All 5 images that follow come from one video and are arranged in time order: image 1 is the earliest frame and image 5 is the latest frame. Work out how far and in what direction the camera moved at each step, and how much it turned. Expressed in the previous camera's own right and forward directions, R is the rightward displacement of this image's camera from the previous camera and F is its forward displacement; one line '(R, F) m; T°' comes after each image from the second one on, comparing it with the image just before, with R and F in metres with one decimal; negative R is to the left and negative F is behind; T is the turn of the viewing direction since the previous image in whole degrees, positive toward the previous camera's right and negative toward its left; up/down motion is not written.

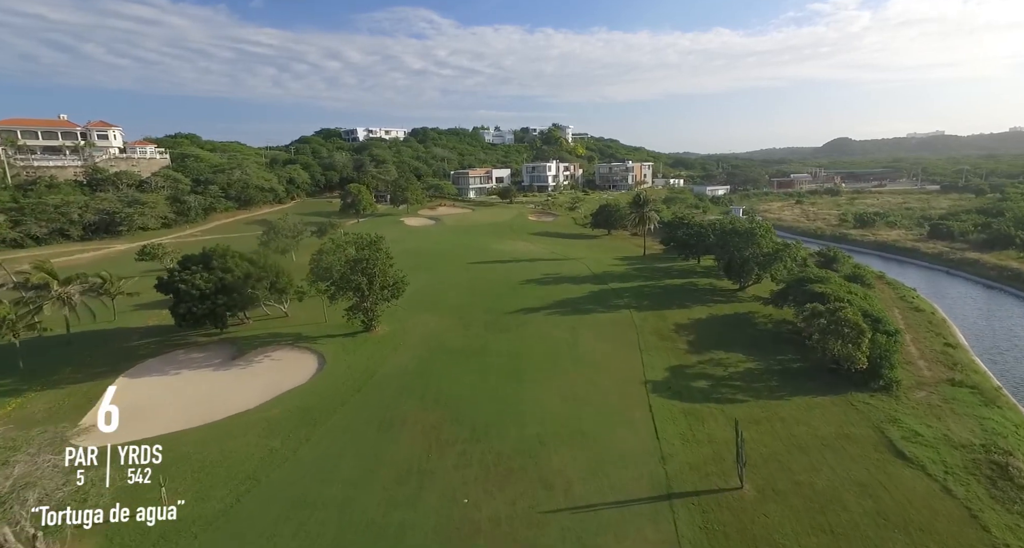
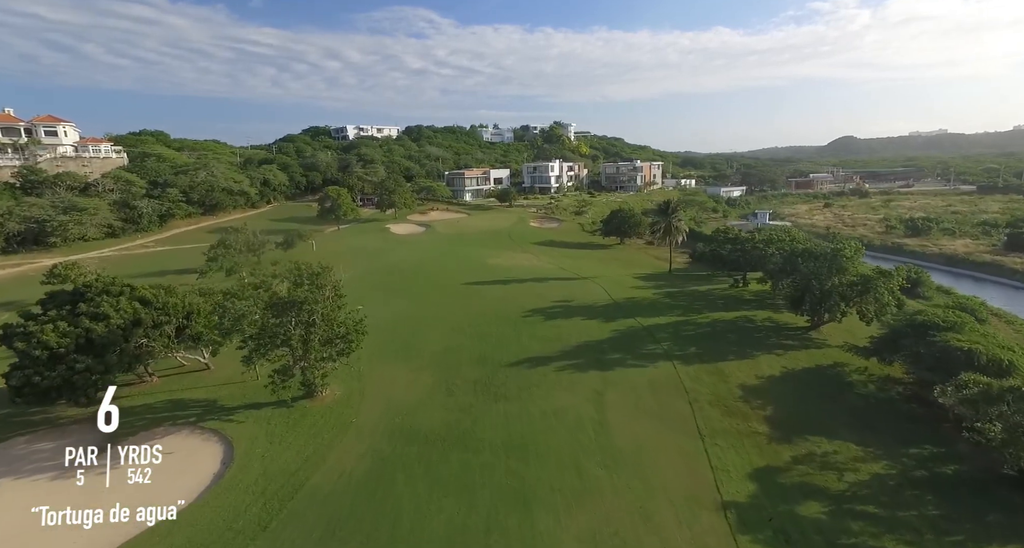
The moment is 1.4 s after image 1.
(0.0, +10.1) m; 0°
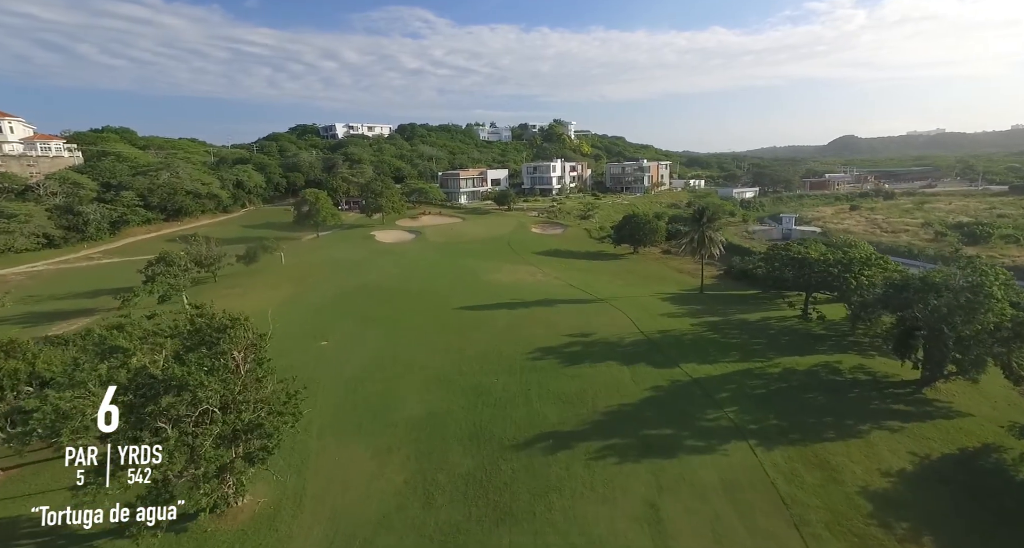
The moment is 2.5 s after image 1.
(-0.4, +8.4) m; 0°
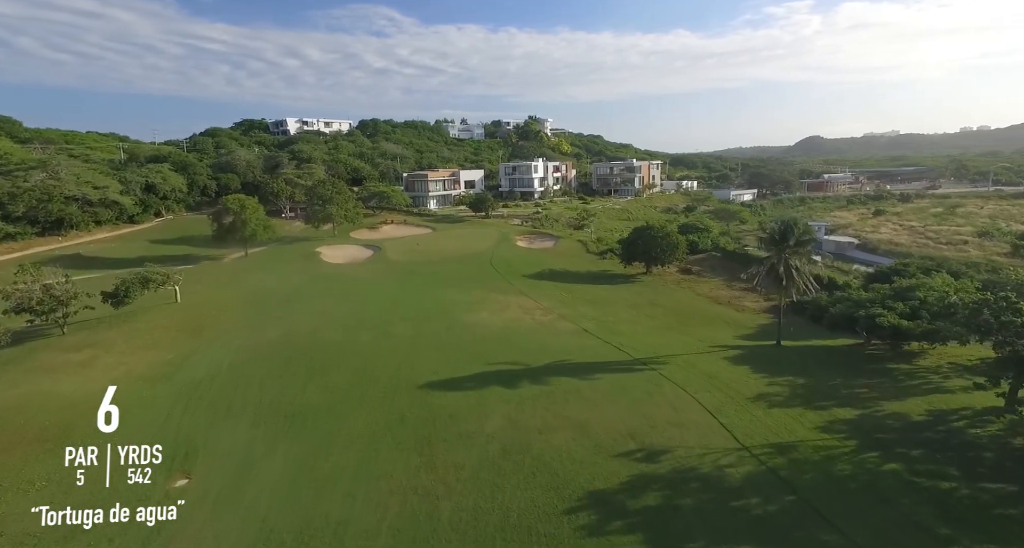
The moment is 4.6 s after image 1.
(-1.4, +14.2) m; +3°
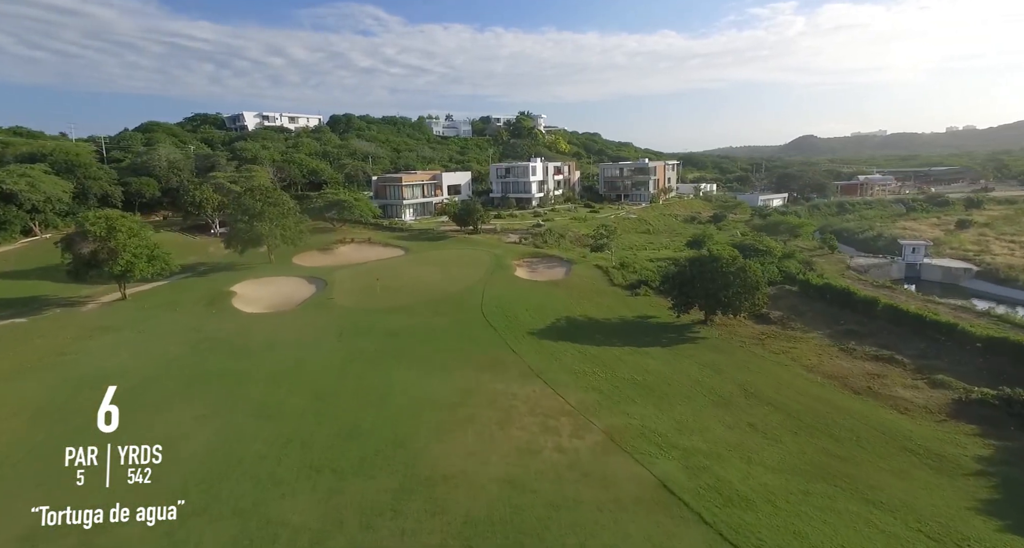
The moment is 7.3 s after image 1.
(-0.9, +17.5) m; +1°
